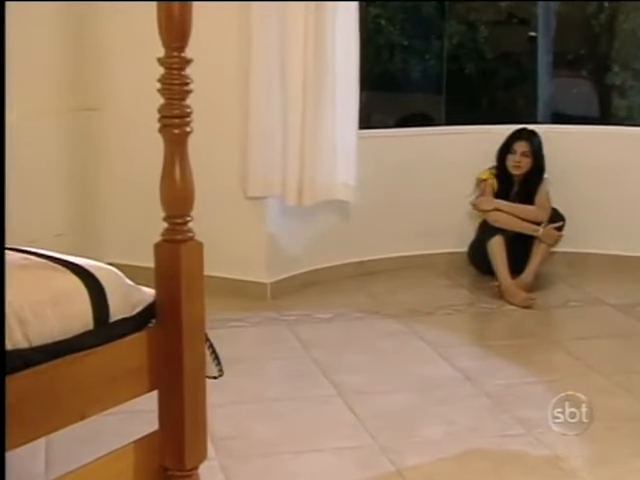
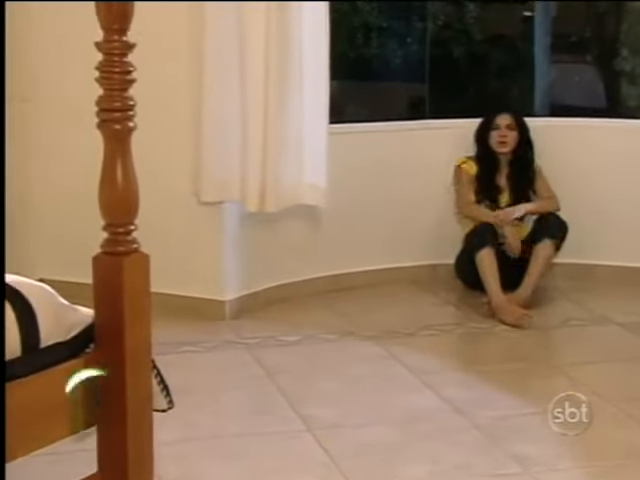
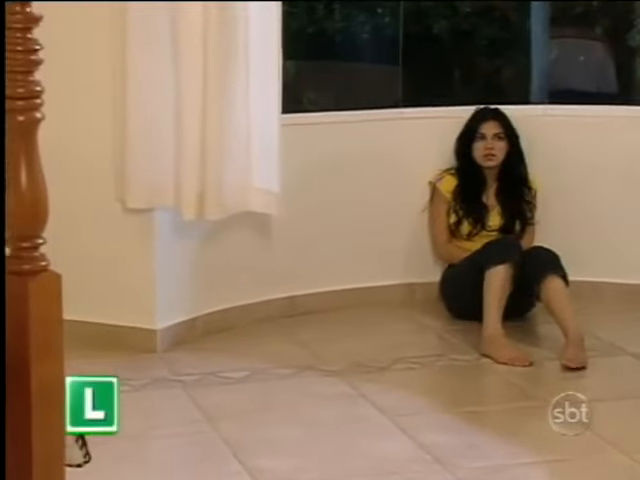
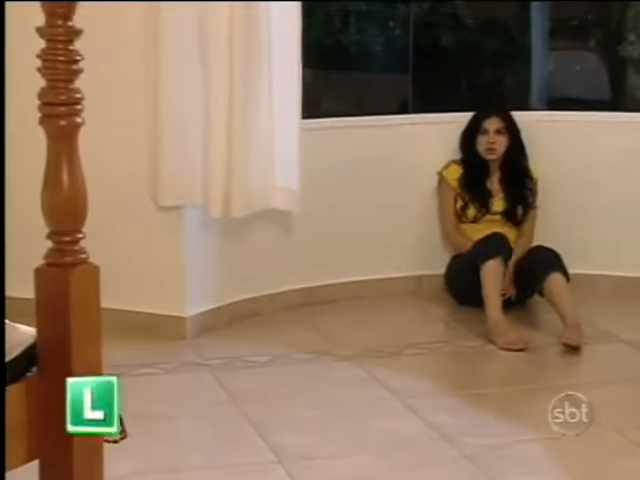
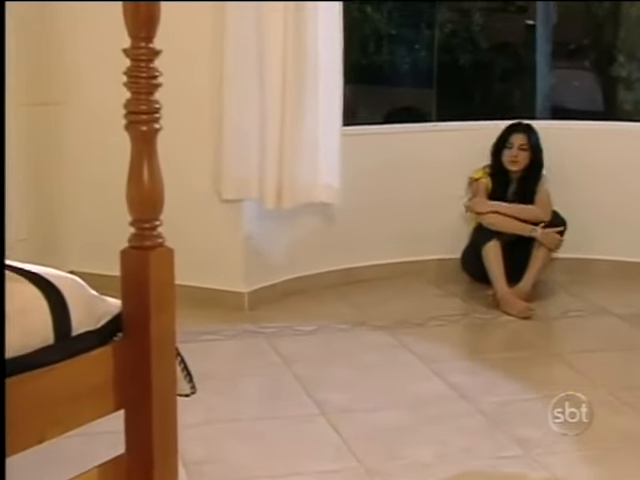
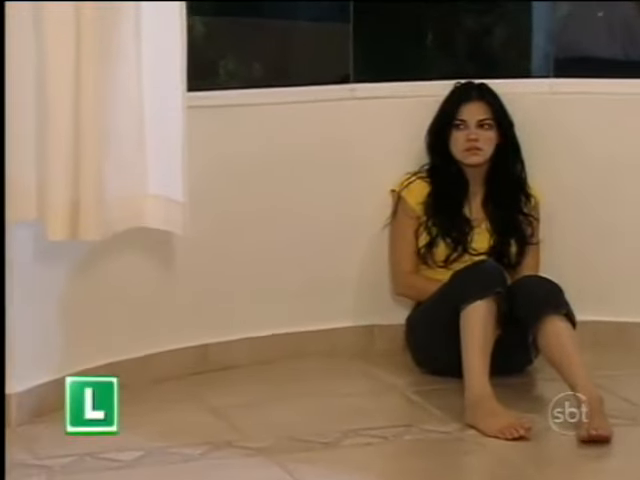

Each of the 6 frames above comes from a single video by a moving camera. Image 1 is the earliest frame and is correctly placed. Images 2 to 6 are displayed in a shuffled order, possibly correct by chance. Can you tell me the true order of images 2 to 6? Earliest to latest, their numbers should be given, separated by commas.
5, 2, 4, 3, 6
